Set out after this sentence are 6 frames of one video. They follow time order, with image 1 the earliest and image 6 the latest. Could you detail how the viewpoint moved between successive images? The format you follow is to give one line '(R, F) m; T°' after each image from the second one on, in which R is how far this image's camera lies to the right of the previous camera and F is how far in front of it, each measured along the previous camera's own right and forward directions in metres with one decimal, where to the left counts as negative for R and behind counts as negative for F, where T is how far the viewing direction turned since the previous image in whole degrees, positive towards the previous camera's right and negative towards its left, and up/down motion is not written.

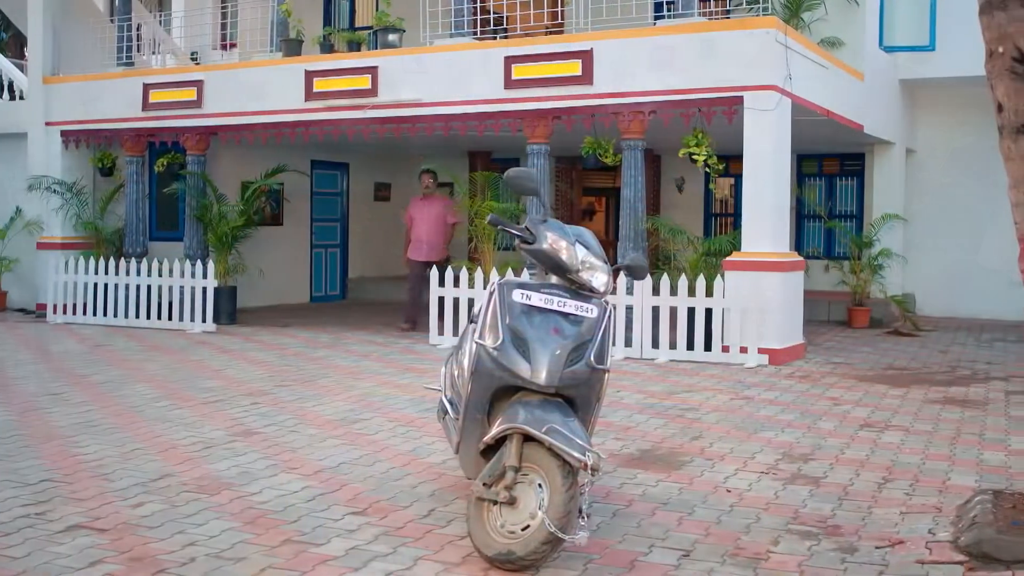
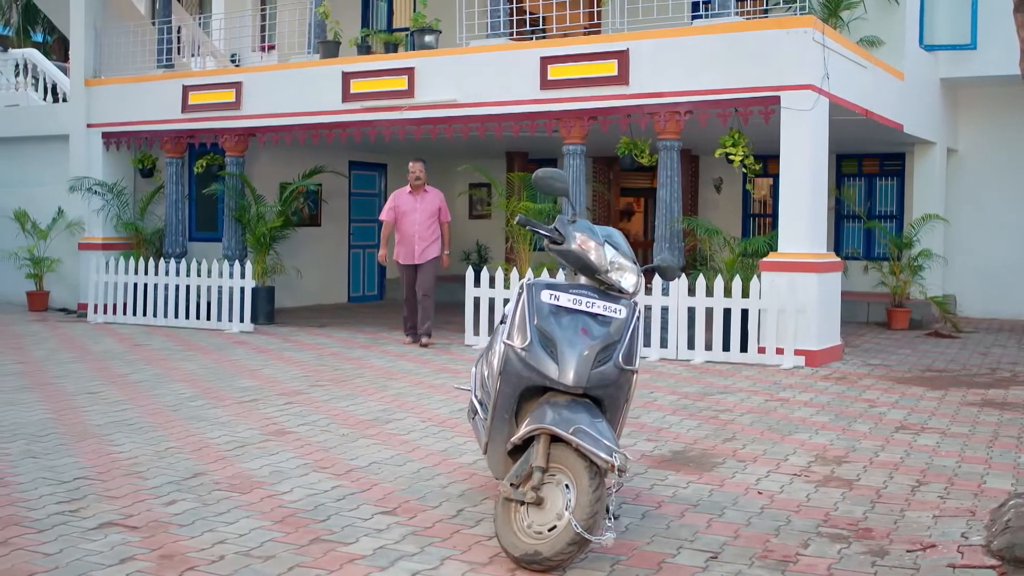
(+0.1, 0.0) m; -2°
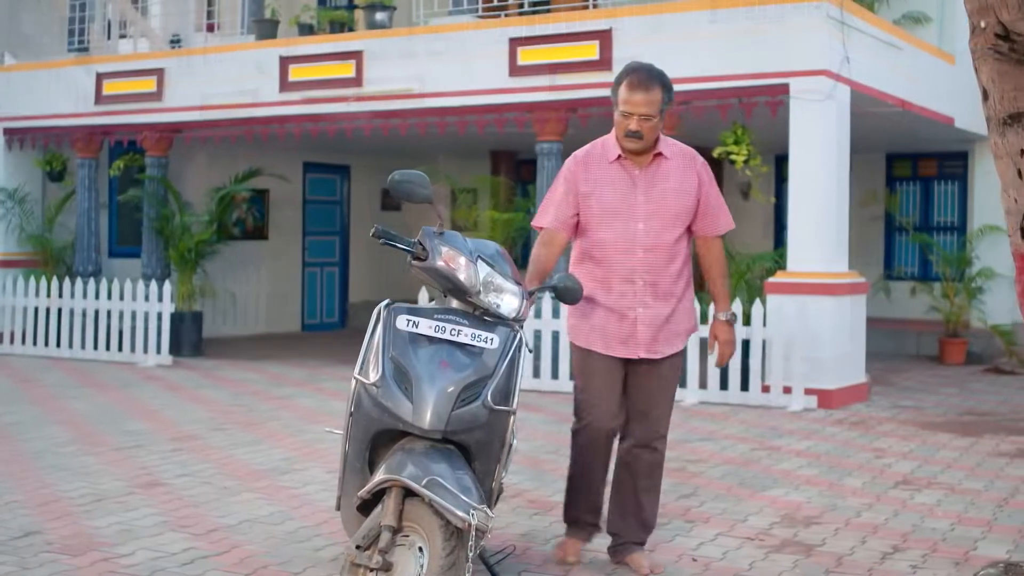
(+0.9, +2.0) m; -3°
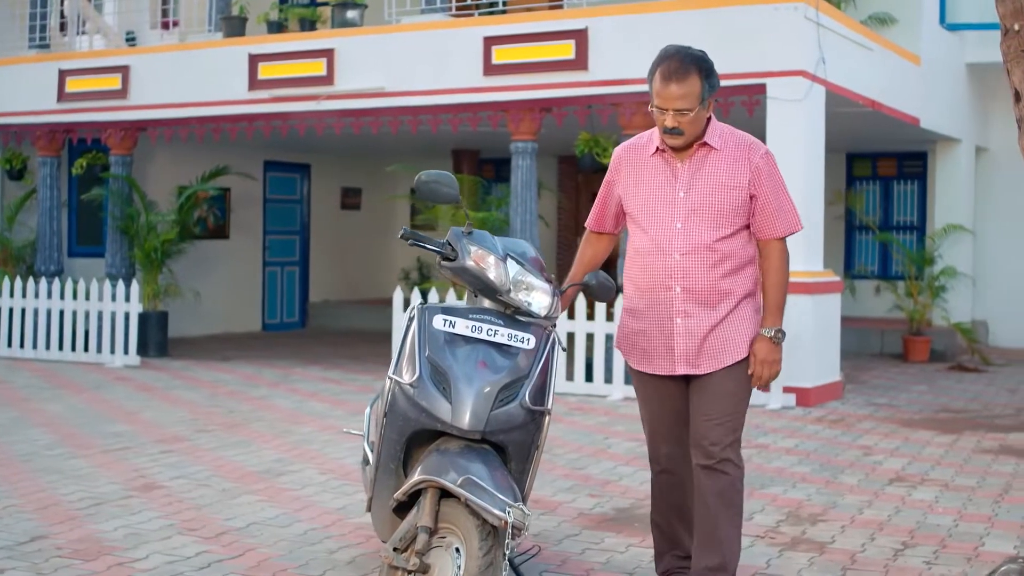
(-0.3, 0.0) m; +3°
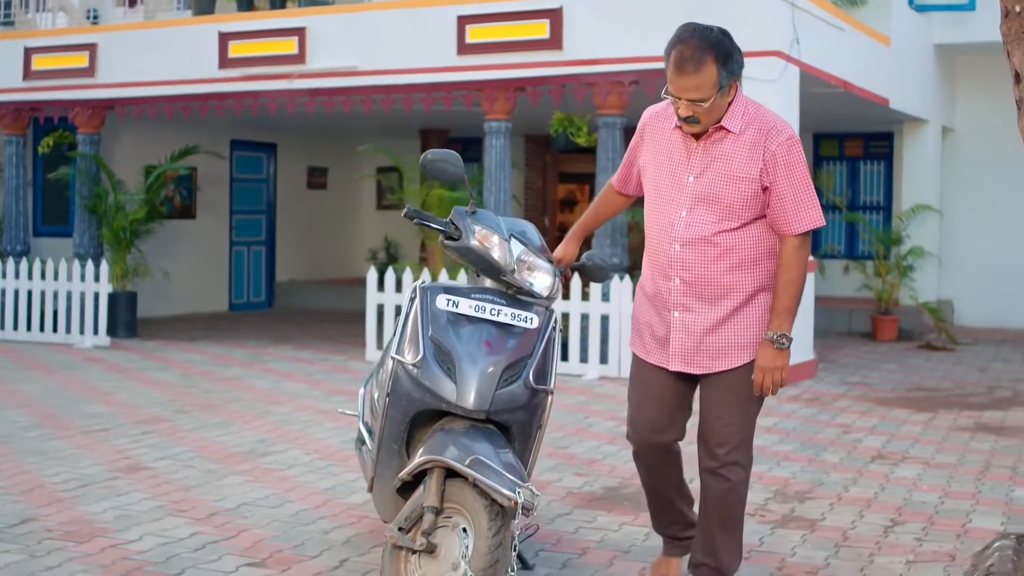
(-0.2, 0.0) m; +2°
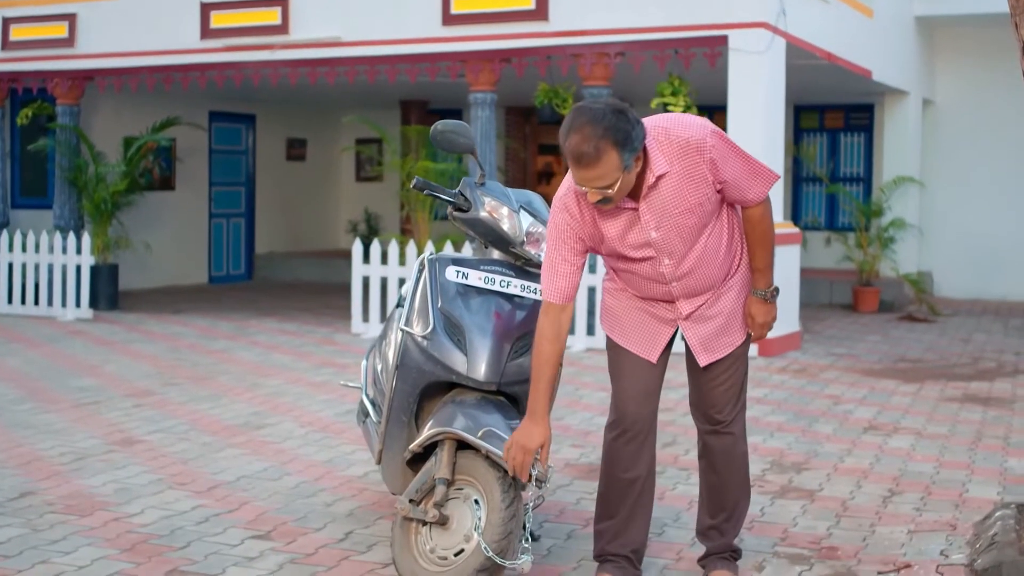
(-0.1, 0.0) m; +2°
